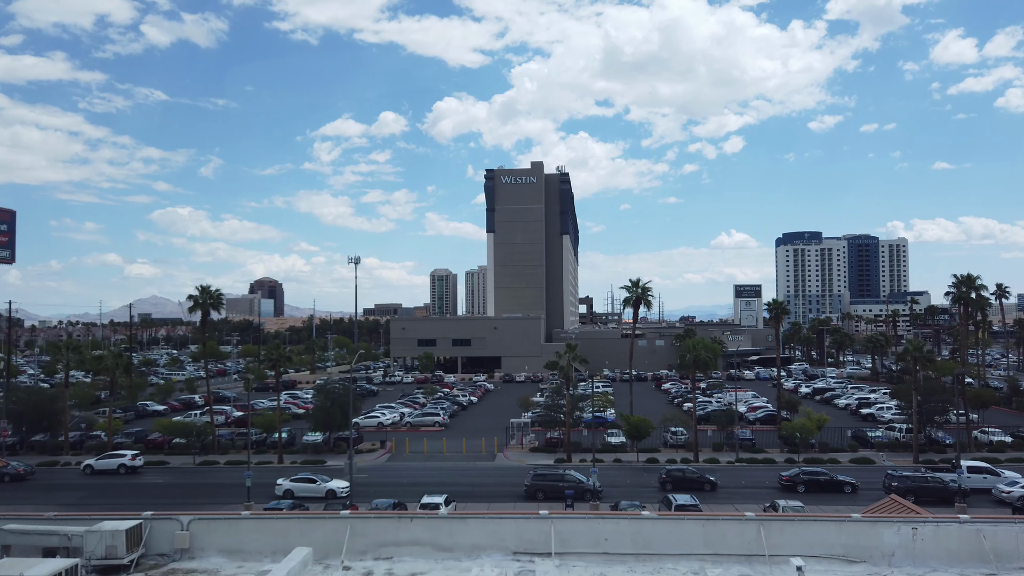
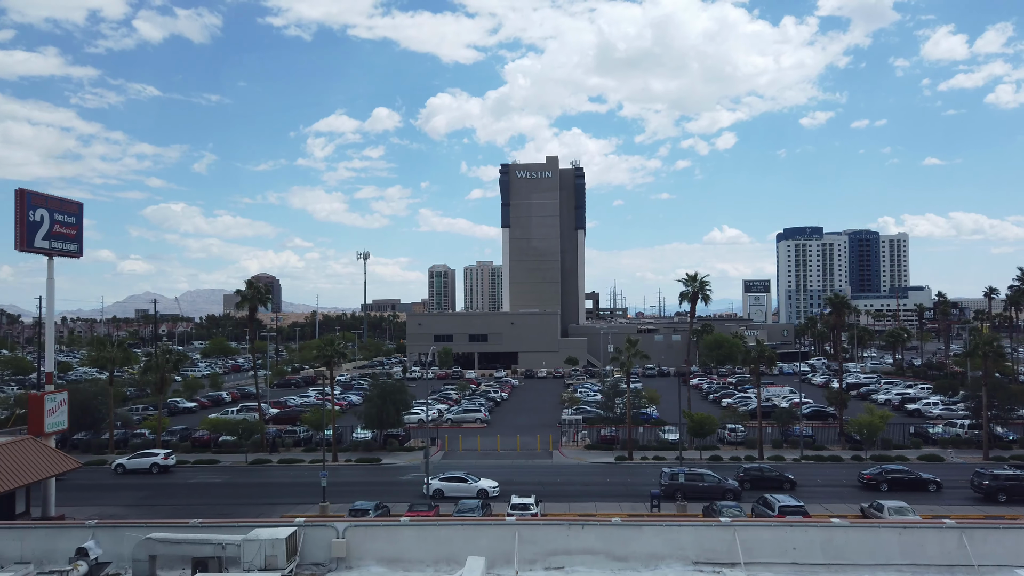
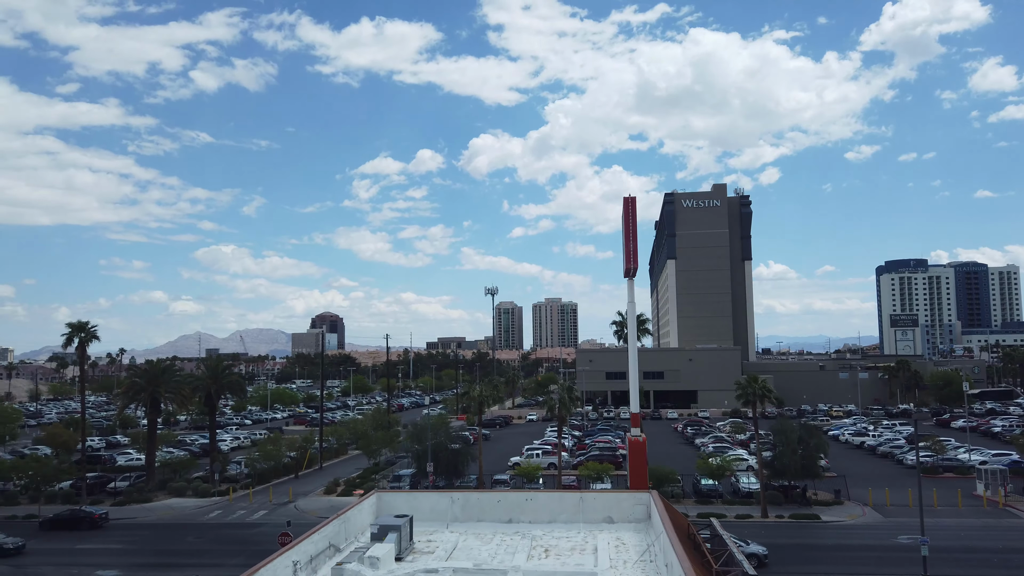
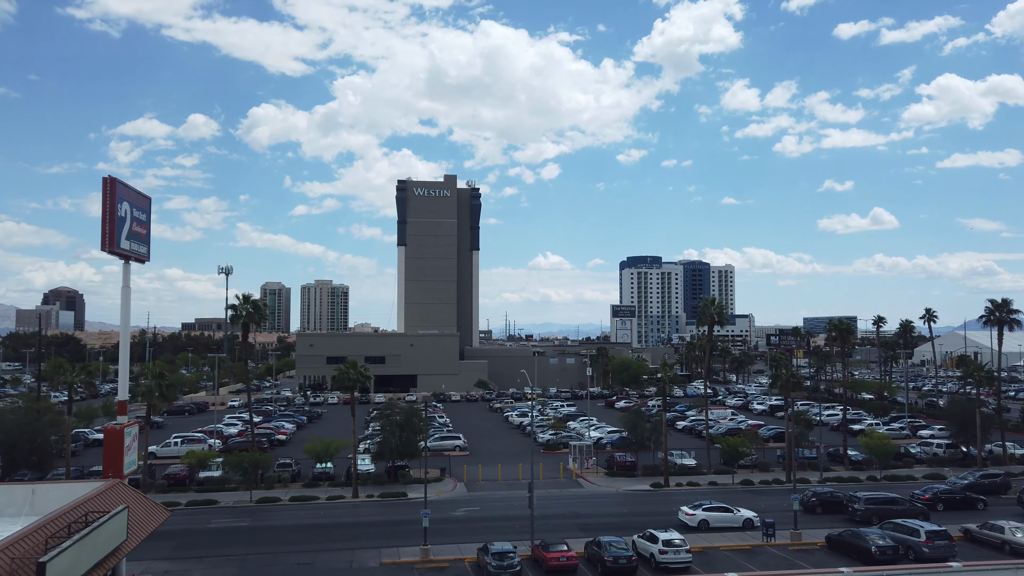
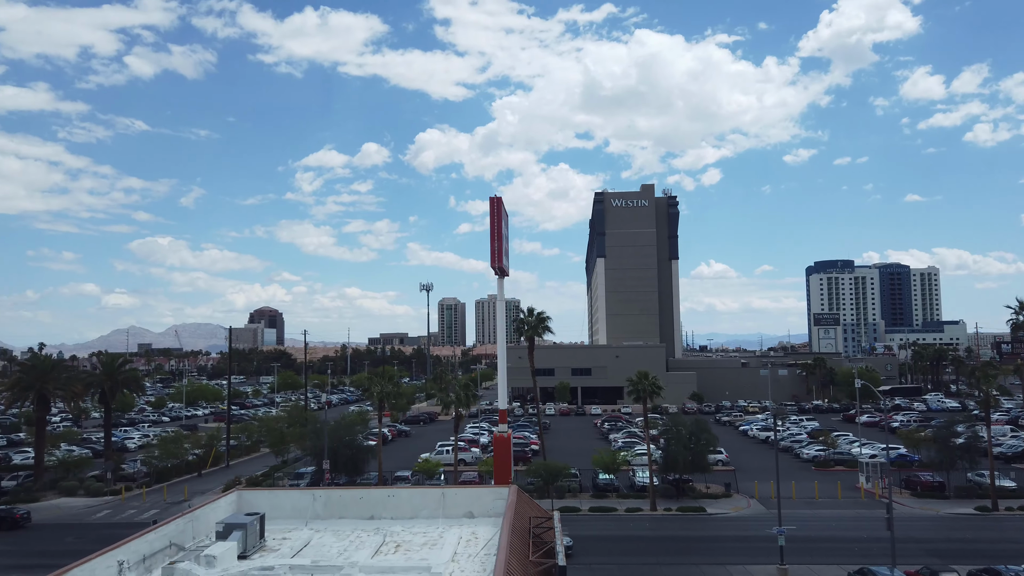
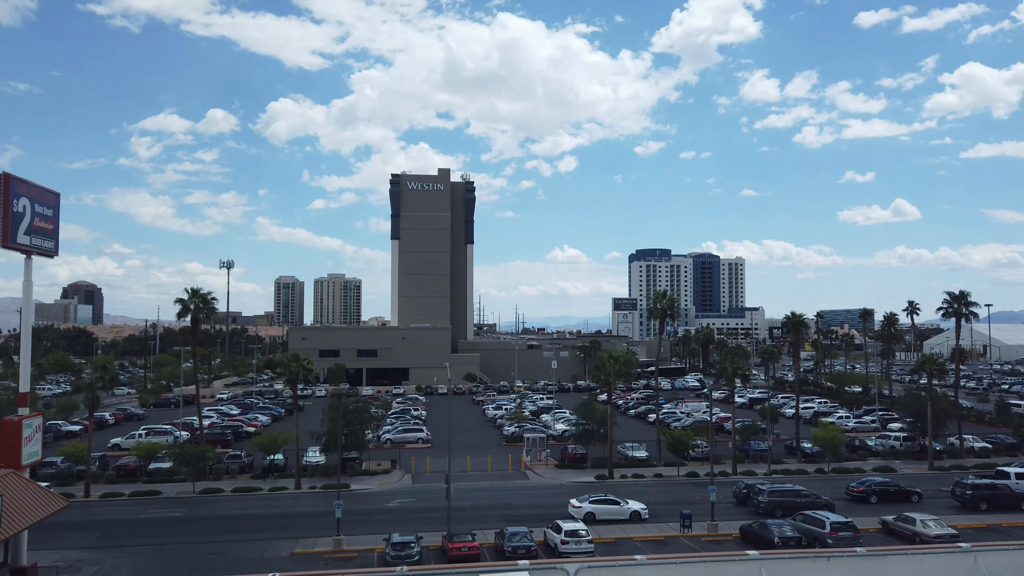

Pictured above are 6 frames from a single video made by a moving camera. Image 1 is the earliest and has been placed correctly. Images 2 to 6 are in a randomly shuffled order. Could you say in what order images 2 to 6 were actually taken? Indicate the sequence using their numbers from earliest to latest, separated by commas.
2, 6, 4, 5, 3
